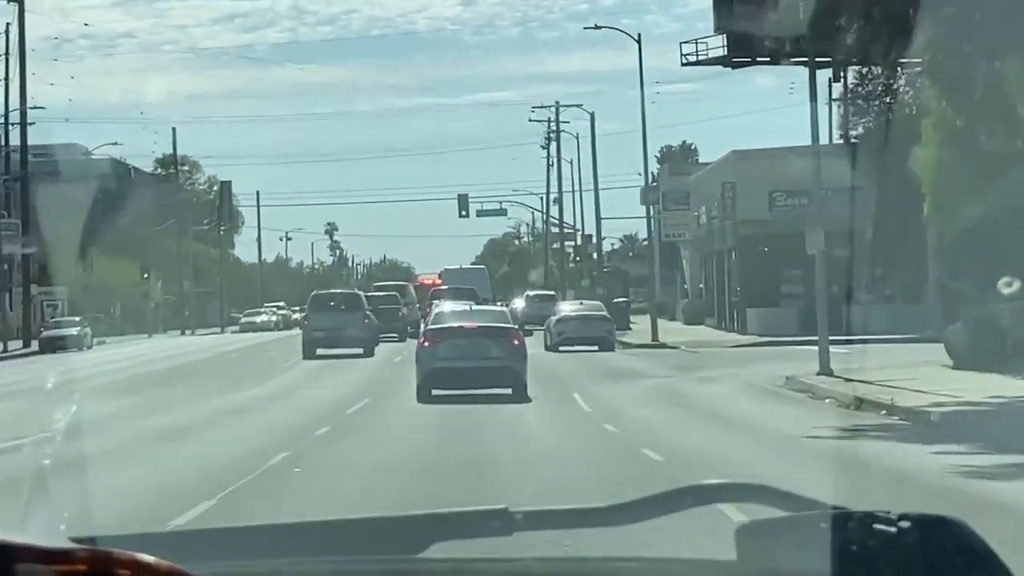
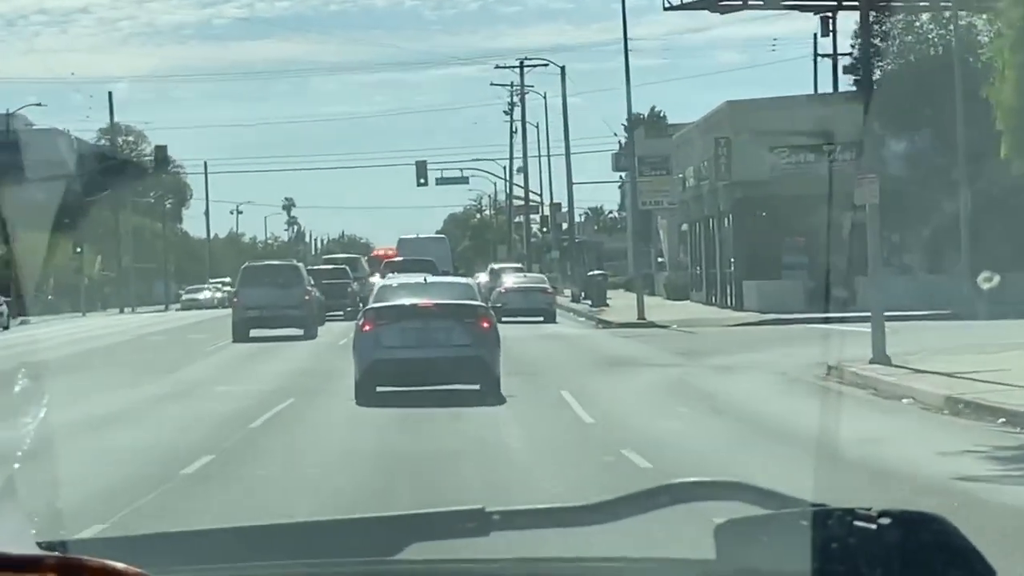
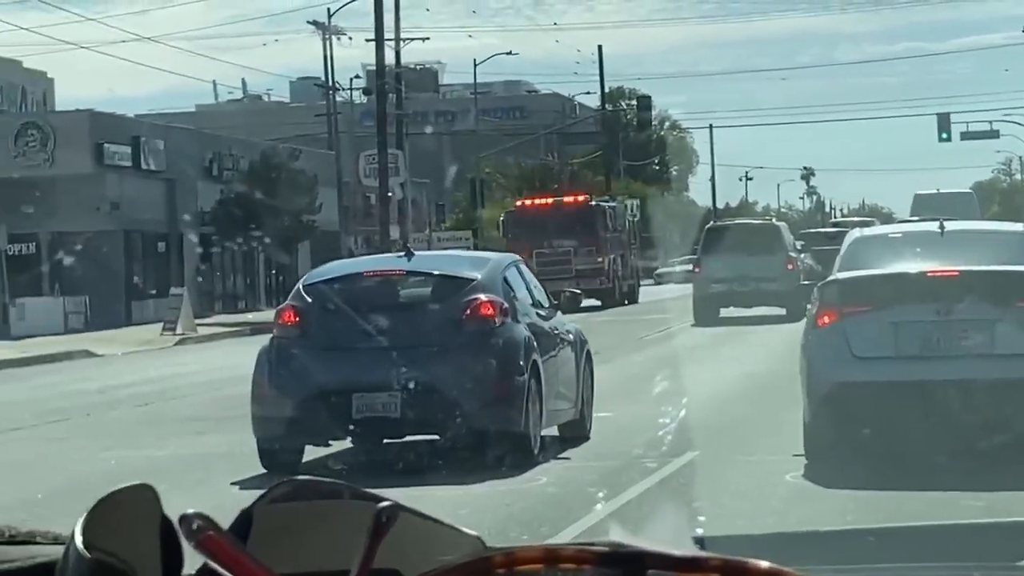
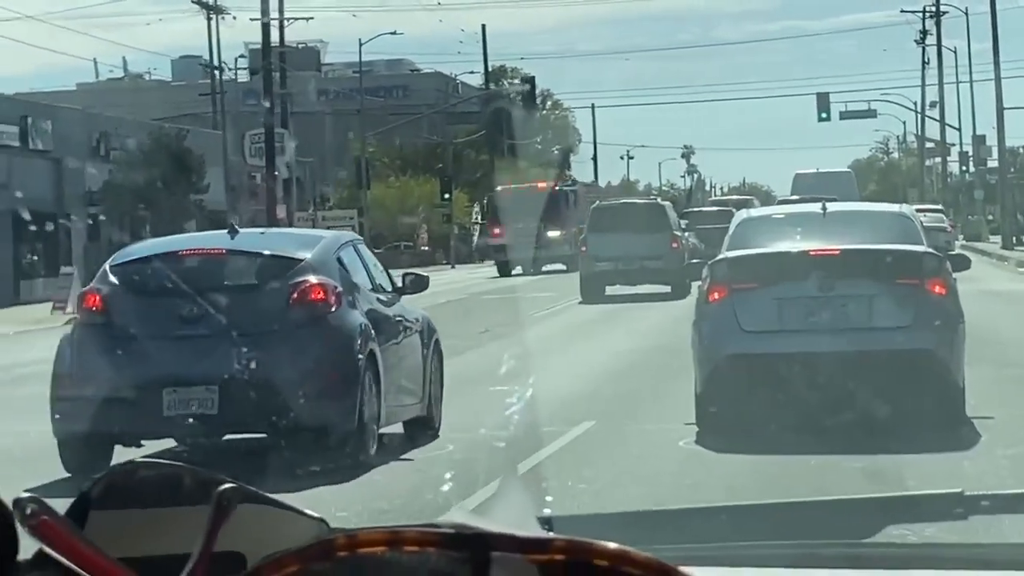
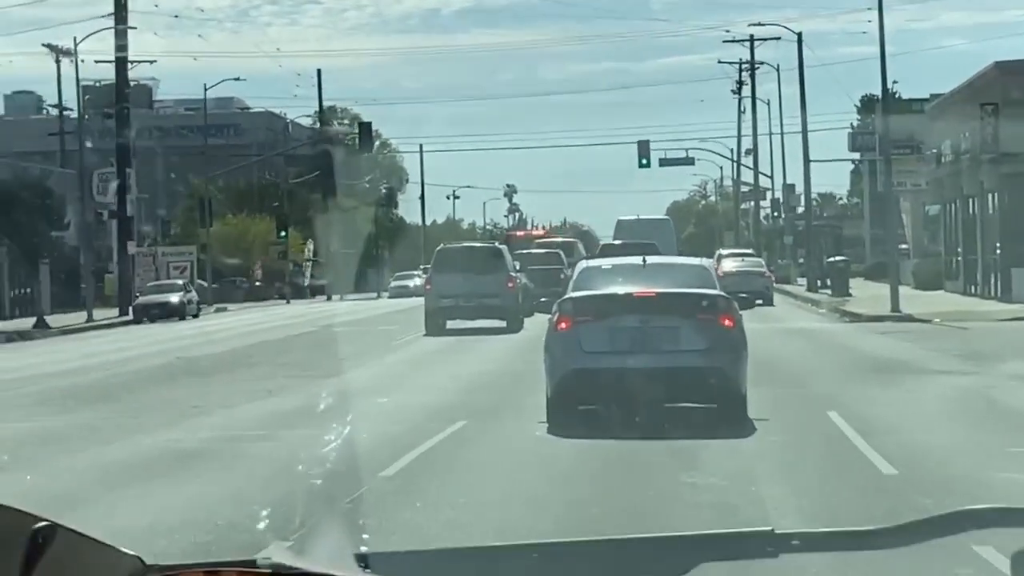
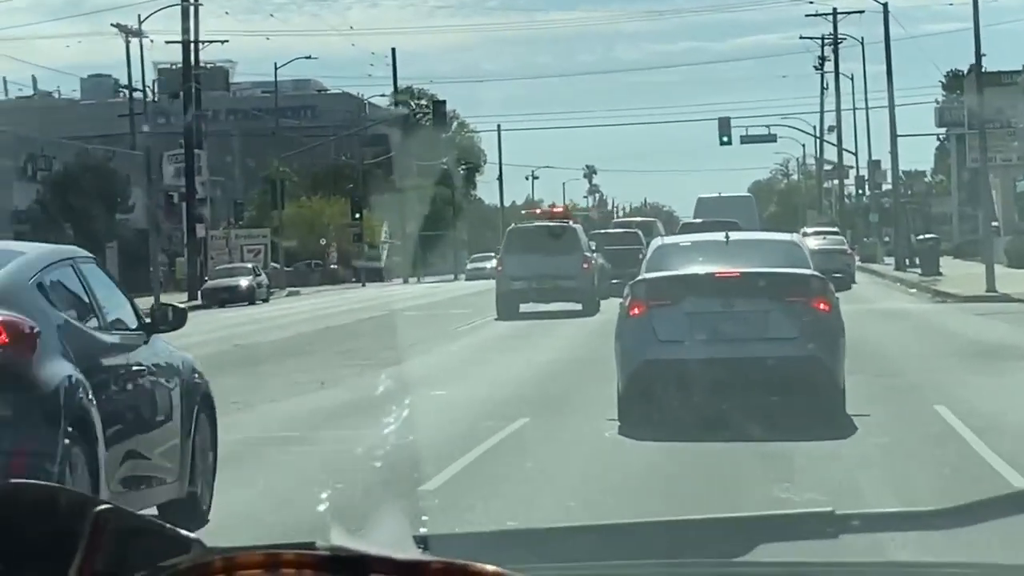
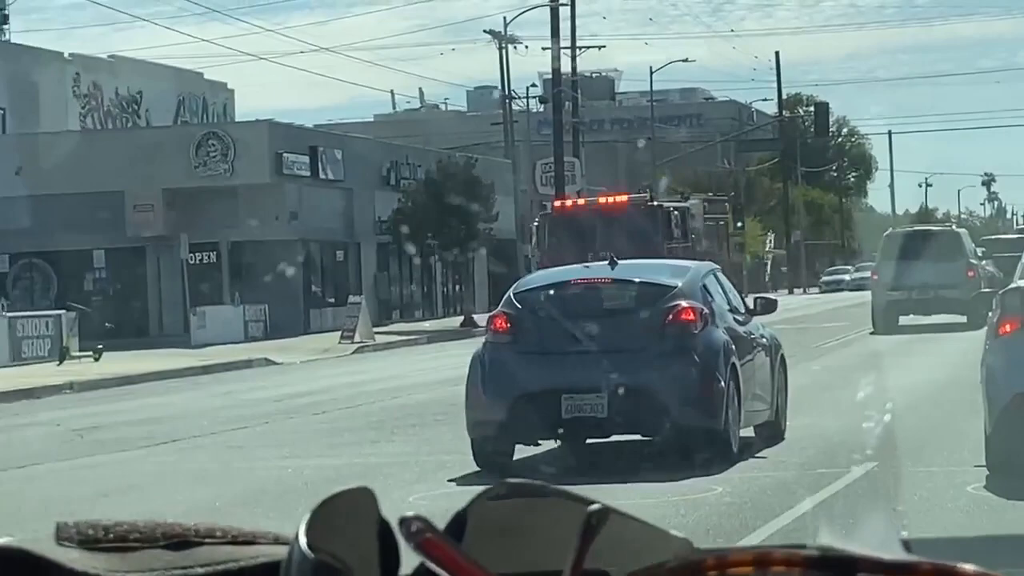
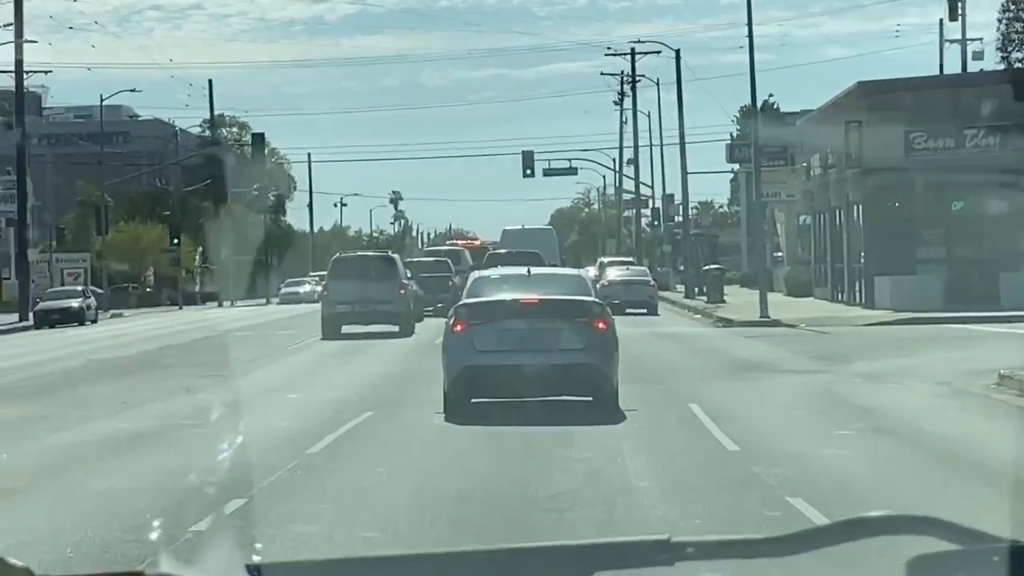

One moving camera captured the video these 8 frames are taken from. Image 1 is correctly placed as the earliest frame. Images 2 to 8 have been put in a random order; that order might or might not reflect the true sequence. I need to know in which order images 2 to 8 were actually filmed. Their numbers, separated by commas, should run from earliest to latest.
2, 8, 5, 6, 4, 3, 7
